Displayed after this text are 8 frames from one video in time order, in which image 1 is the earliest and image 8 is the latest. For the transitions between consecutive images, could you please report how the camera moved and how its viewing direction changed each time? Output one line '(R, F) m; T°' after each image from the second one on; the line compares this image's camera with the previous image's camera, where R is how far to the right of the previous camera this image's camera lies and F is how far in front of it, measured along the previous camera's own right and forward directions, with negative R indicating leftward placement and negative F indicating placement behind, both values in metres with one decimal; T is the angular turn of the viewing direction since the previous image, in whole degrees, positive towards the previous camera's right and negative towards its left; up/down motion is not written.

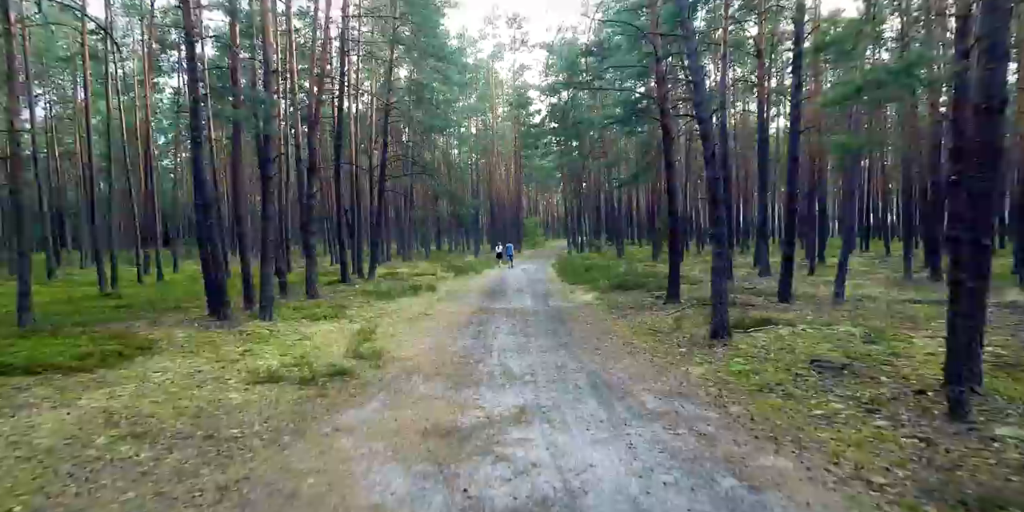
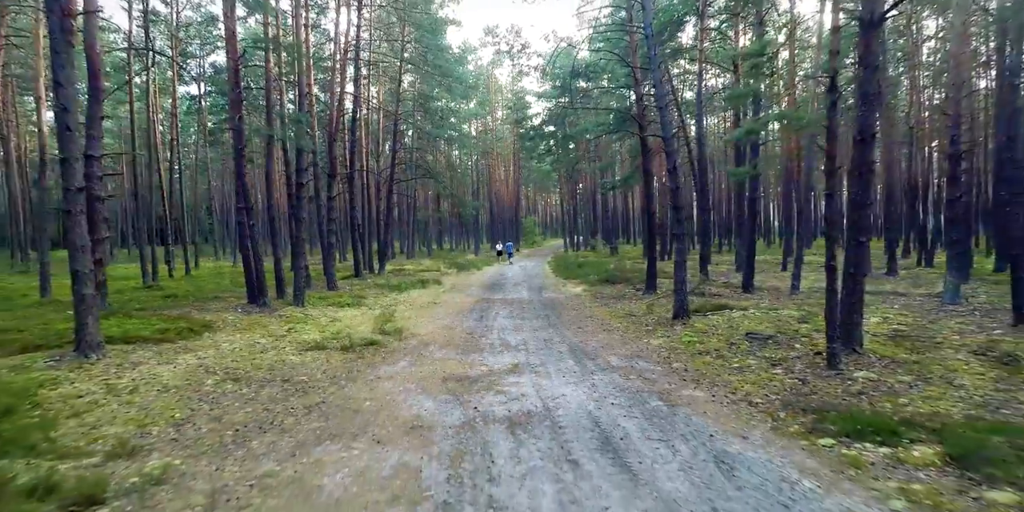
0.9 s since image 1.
(0.0, -1.8) m; 0°
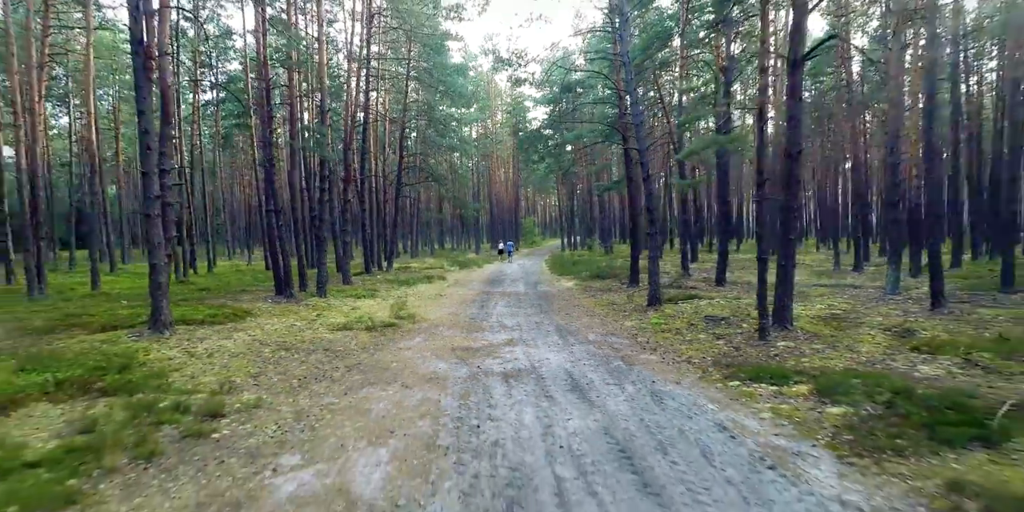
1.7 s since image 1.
(+0.1, -1.7) m; 0°
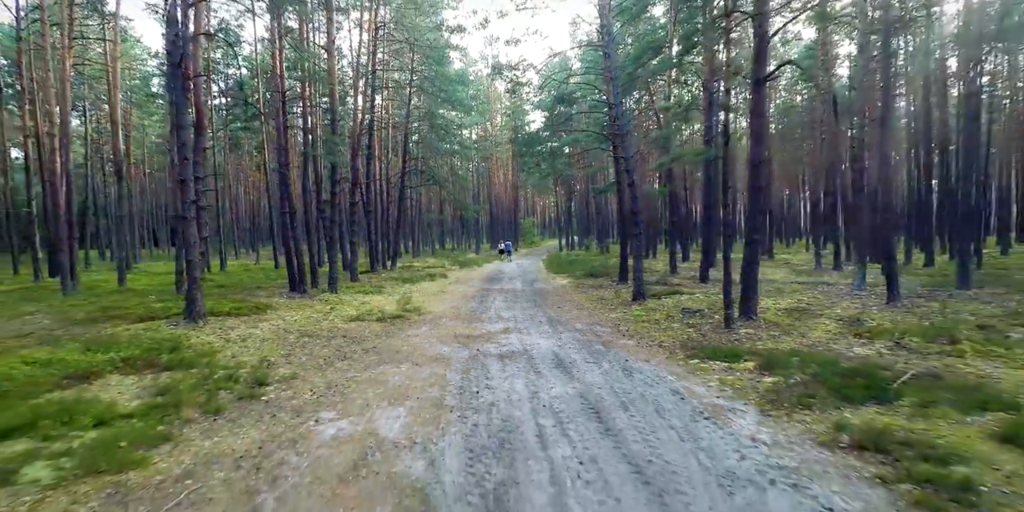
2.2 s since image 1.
(+0.1, -1.1) m; 0°
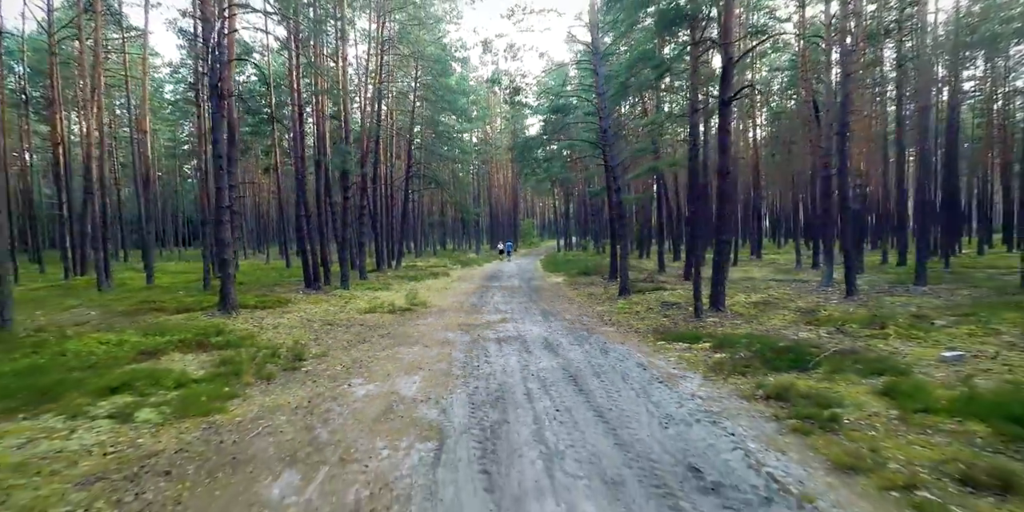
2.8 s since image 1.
(+0.1, -1.3) m; 0°
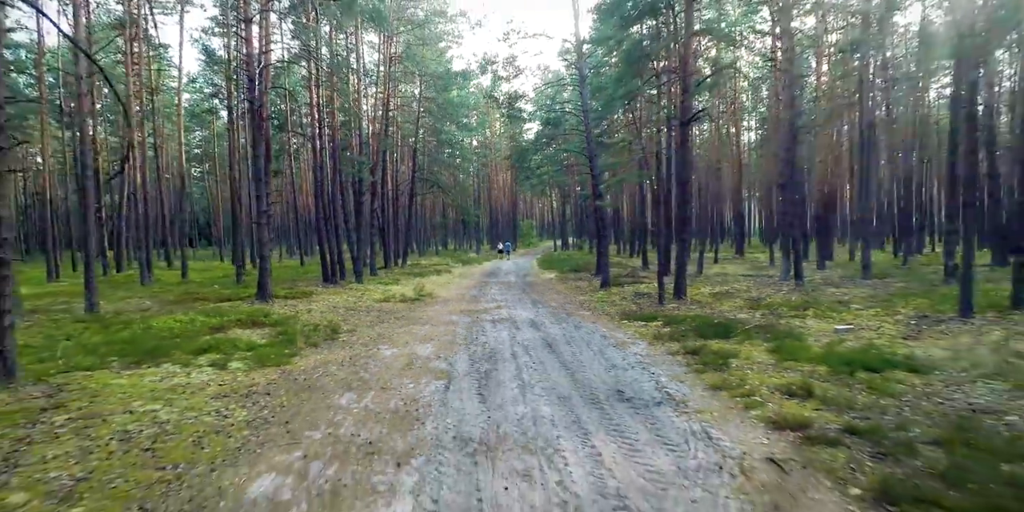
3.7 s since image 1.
(+0.2, -2.1) m; 0°
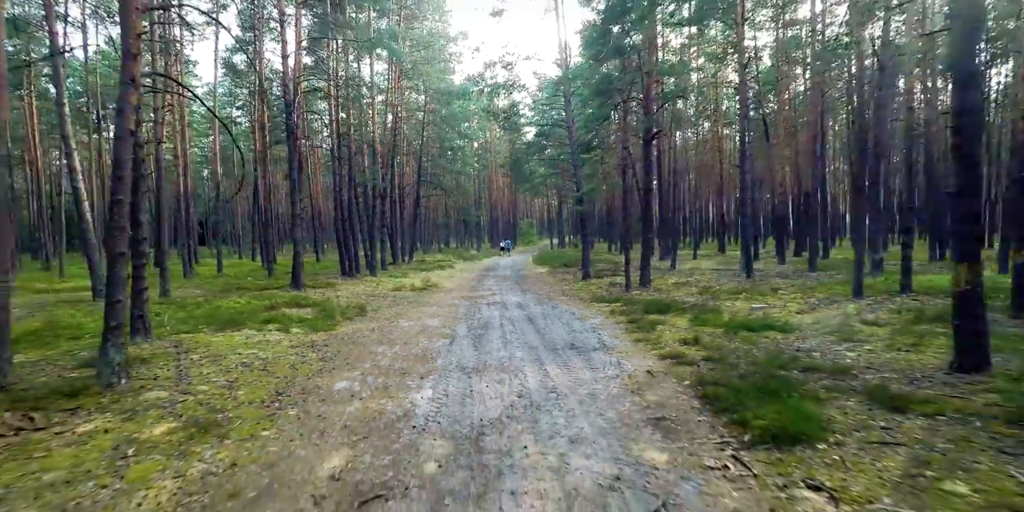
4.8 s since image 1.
(+0.3, -2.6) m; 0°
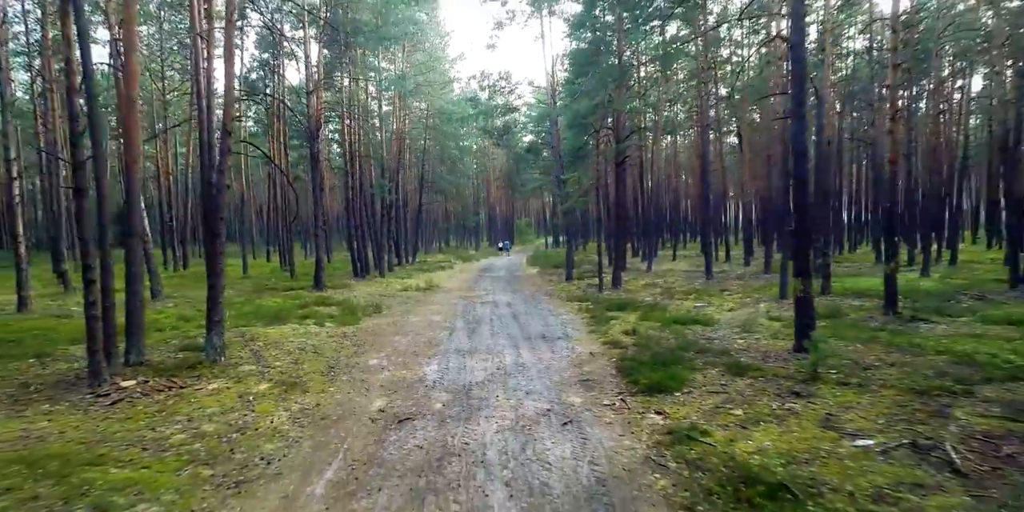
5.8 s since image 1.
(+0.3, -2.7) m; 0°
